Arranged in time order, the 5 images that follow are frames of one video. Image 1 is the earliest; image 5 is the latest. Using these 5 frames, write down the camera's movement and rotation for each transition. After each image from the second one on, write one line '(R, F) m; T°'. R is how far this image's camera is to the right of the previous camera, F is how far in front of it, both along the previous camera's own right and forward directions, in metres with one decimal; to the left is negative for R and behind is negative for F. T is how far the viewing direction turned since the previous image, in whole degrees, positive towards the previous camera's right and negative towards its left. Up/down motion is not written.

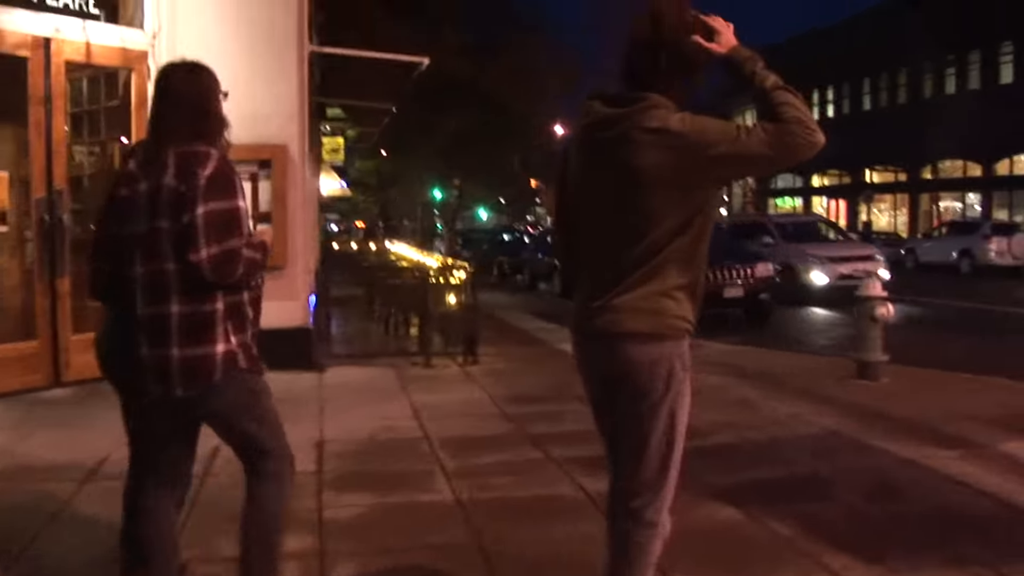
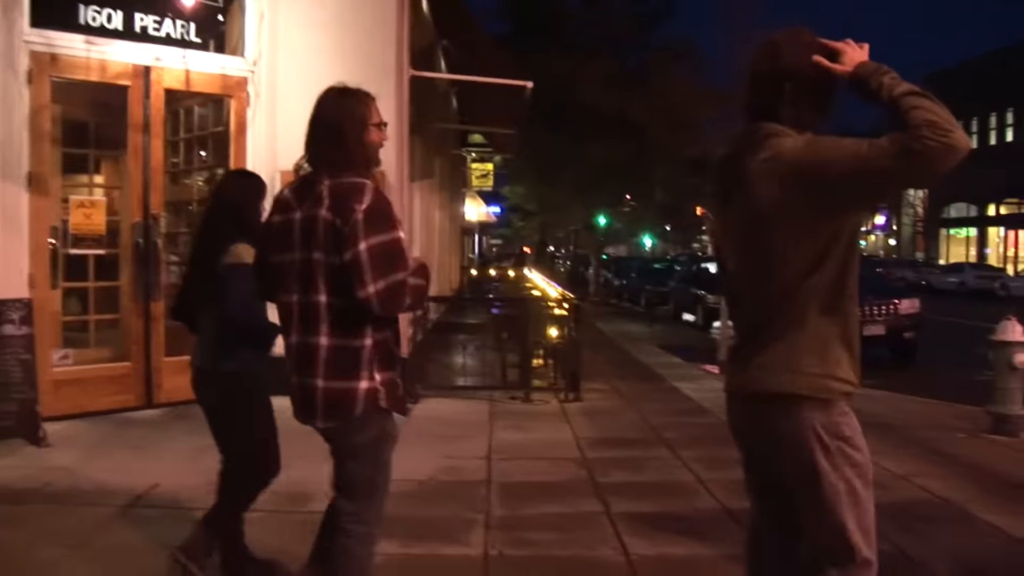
(+0.7, +0.6) m; -11°
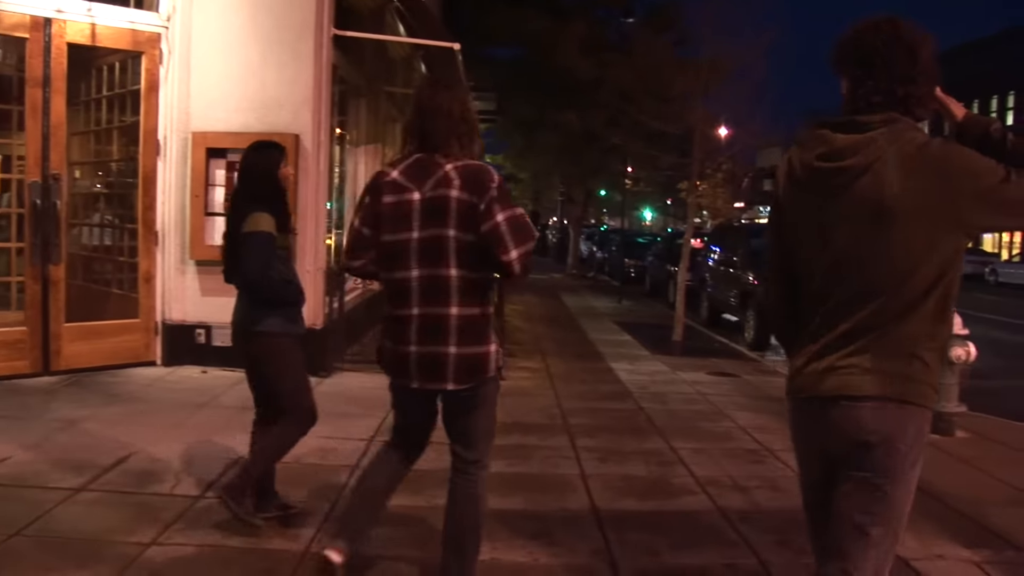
(+0.9, +0.4) m; -1°
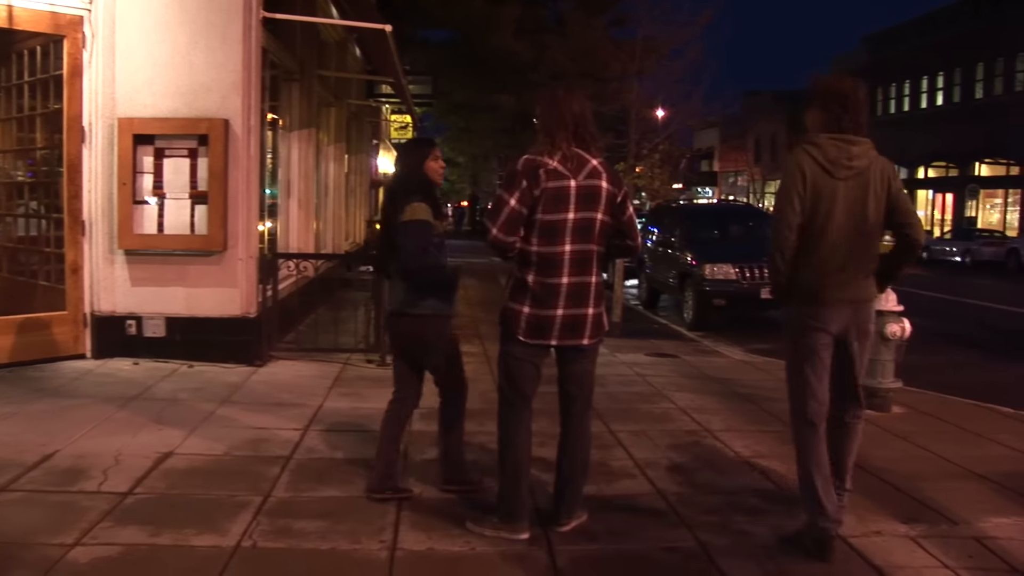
(+0.1, 0.0) m; +3°
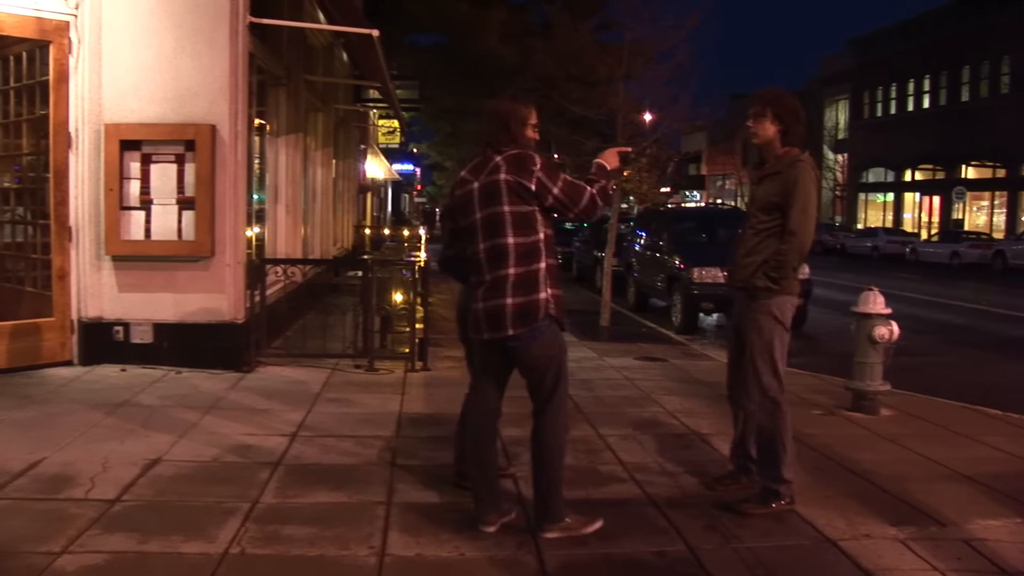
(0.0, 0.0) m; +1°
